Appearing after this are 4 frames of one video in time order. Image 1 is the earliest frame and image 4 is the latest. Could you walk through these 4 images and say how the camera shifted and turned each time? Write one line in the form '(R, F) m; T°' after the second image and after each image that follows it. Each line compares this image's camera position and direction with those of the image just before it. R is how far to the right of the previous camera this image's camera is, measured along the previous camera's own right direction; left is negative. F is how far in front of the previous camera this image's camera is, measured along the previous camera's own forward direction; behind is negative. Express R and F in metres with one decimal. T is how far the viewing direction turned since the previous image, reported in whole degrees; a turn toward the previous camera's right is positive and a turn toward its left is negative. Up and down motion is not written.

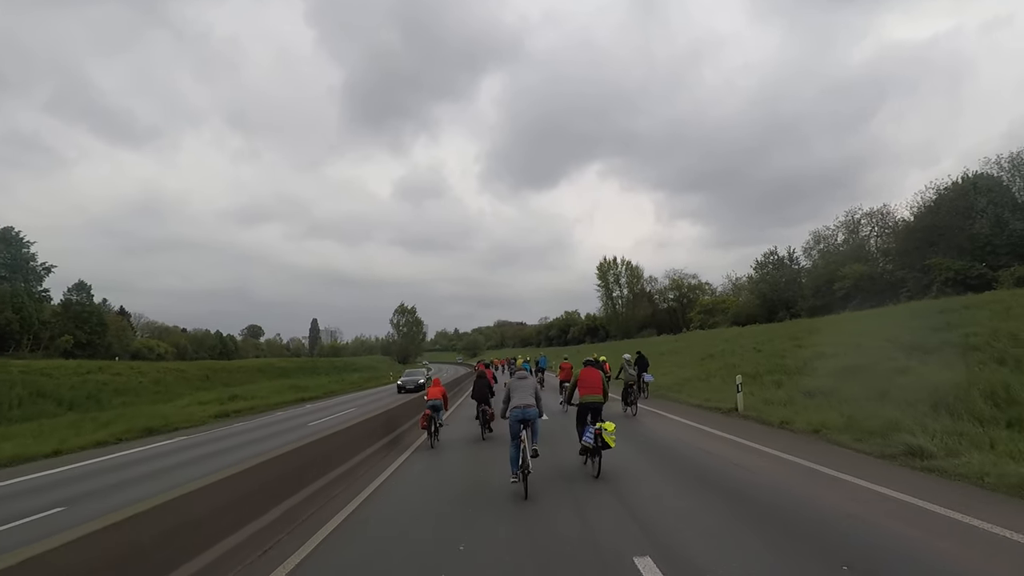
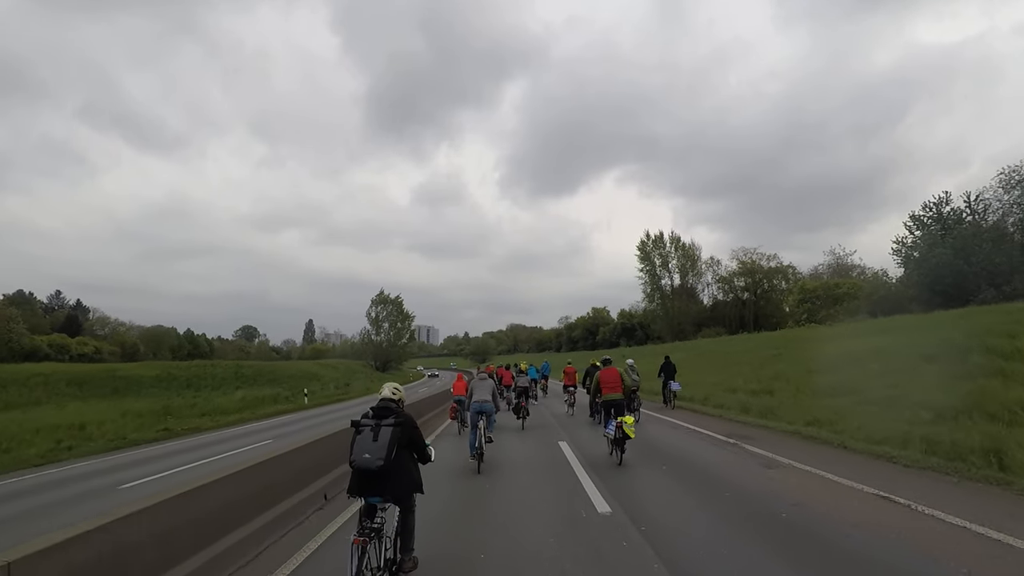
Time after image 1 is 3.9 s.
(0.0, +8.0) m; -1°
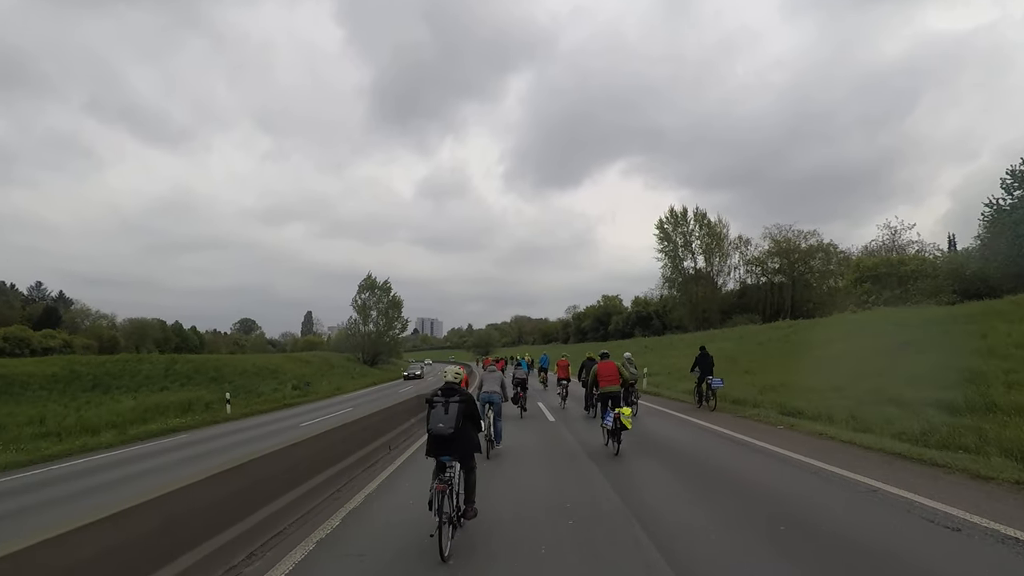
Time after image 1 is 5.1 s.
(0.0, +2.7) m; -1°
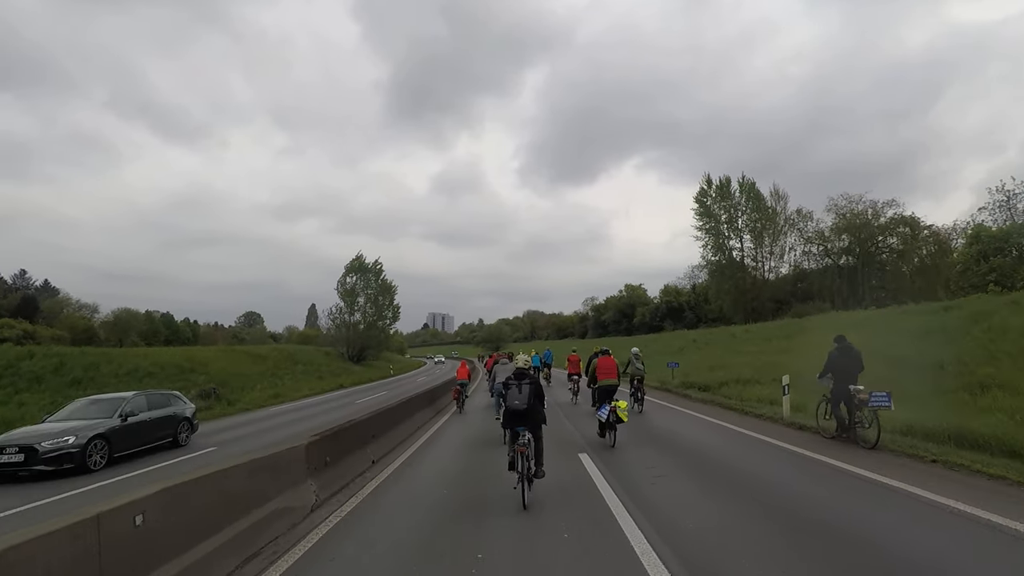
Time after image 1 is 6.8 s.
(0.0, +3.5) m; -1°
